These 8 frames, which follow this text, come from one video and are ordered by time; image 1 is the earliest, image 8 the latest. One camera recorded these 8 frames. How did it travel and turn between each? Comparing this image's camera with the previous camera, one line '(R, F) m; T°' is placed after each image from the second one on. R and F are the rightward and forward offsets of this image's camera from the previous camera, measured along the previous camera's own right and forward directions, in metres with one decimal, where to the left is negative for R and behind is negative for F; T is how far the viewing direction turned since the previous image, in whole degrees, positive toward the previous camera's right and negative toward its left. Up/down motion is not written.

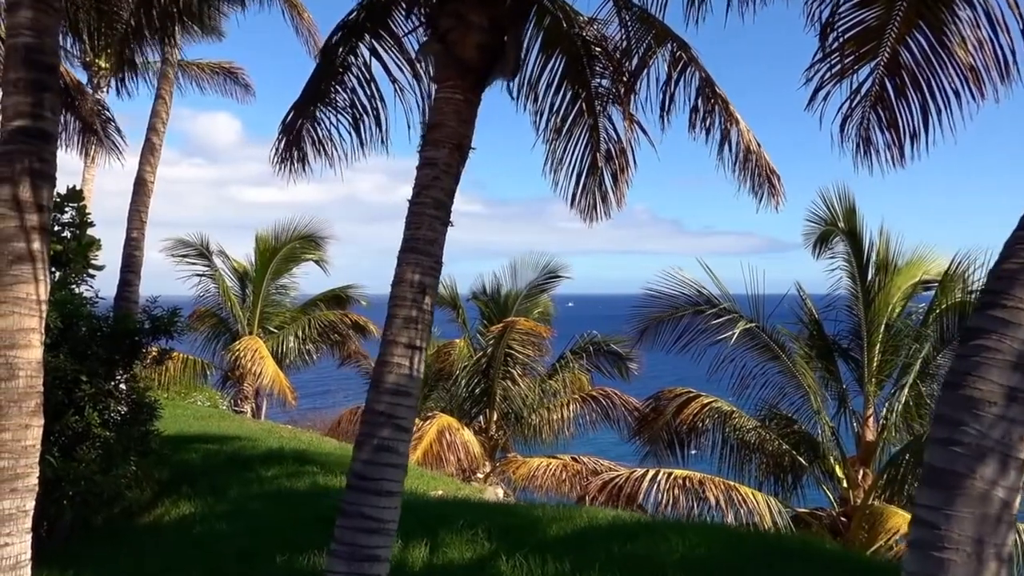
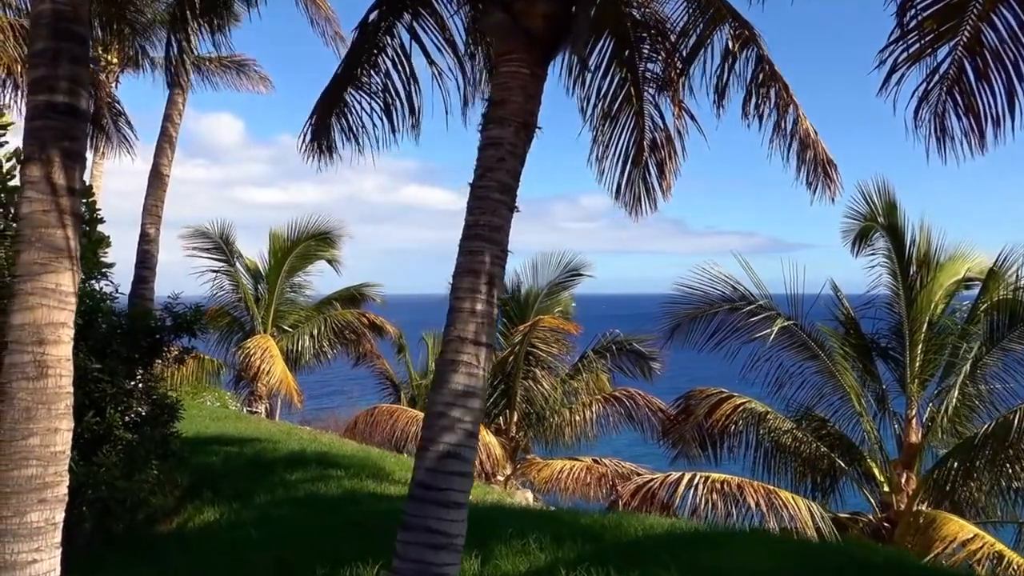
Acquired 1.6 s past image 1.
(-0.3, +0.4) m; 0°
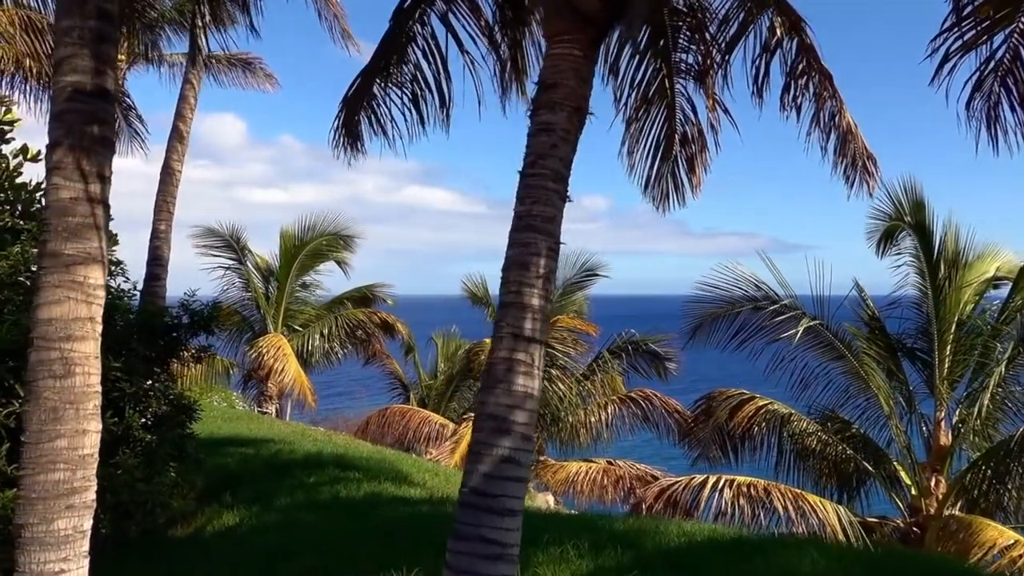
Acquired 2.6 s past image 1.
(-0.2, +0.2) m; 0°
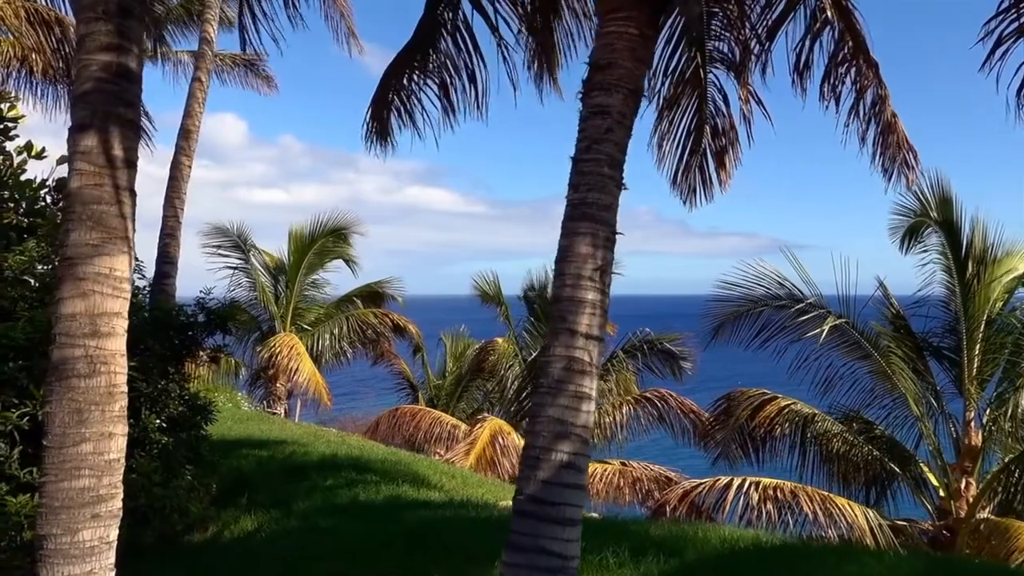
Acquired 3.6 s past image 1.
(-0.2, +0.2) m; 0°
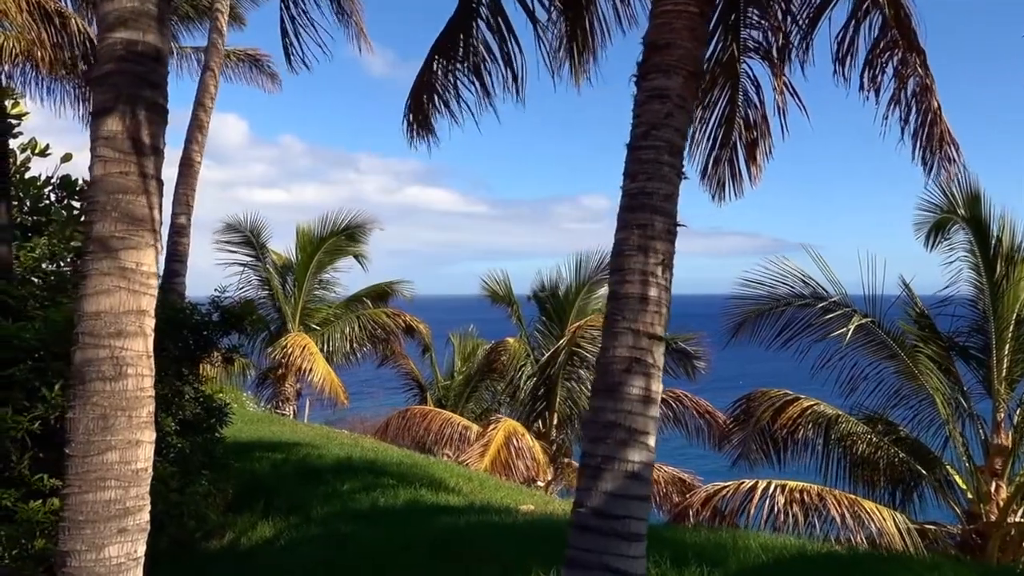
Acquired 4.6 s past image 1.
(-0.2, +0.2) m; 0°
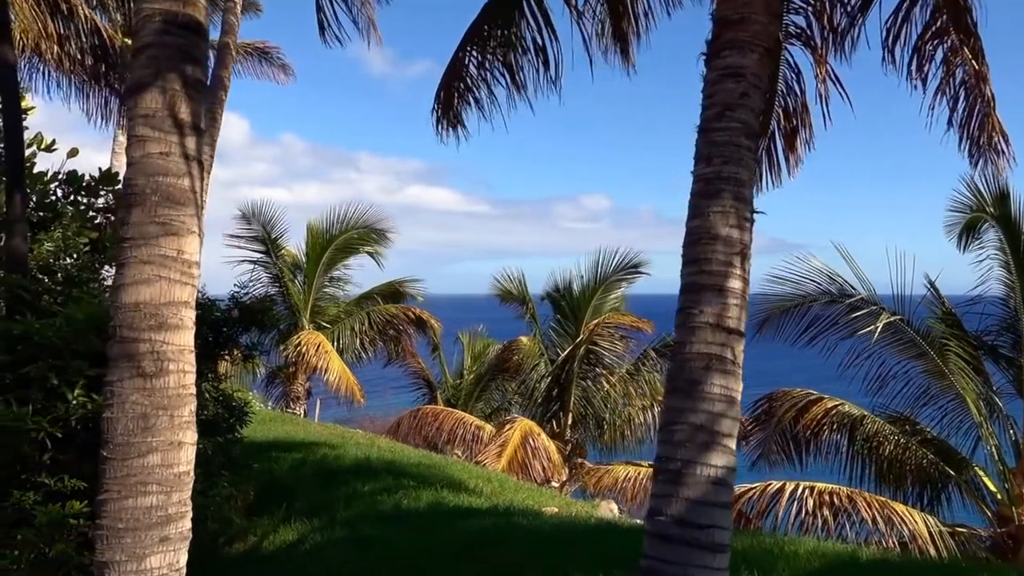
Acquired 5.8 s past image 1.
(-0.2, +0.2) m; 0°
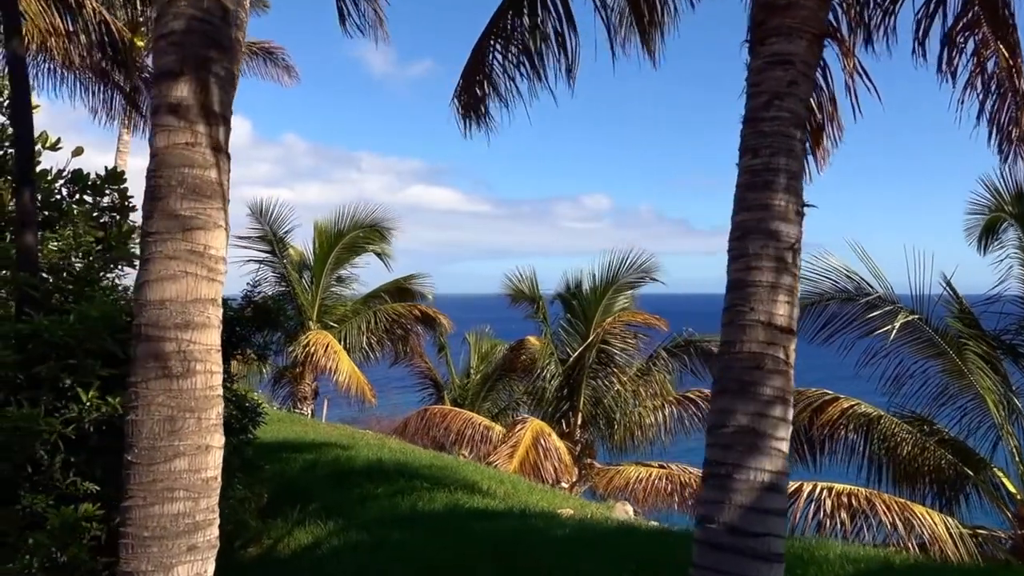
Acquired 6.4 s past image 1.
(-0.1, +0.1) m; 0°
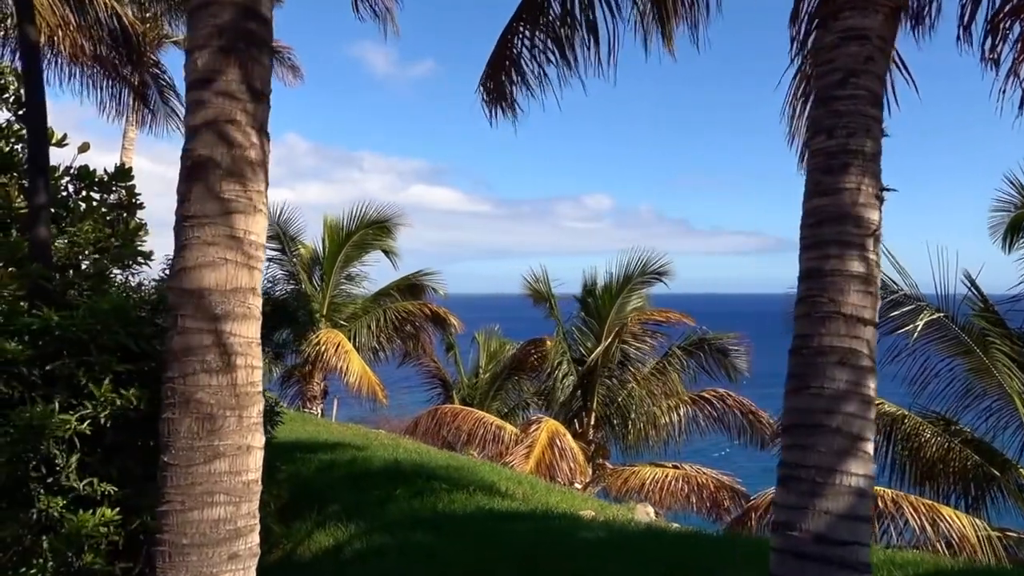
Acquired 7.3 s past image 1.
(-0.2, +0.2) m; 0°
